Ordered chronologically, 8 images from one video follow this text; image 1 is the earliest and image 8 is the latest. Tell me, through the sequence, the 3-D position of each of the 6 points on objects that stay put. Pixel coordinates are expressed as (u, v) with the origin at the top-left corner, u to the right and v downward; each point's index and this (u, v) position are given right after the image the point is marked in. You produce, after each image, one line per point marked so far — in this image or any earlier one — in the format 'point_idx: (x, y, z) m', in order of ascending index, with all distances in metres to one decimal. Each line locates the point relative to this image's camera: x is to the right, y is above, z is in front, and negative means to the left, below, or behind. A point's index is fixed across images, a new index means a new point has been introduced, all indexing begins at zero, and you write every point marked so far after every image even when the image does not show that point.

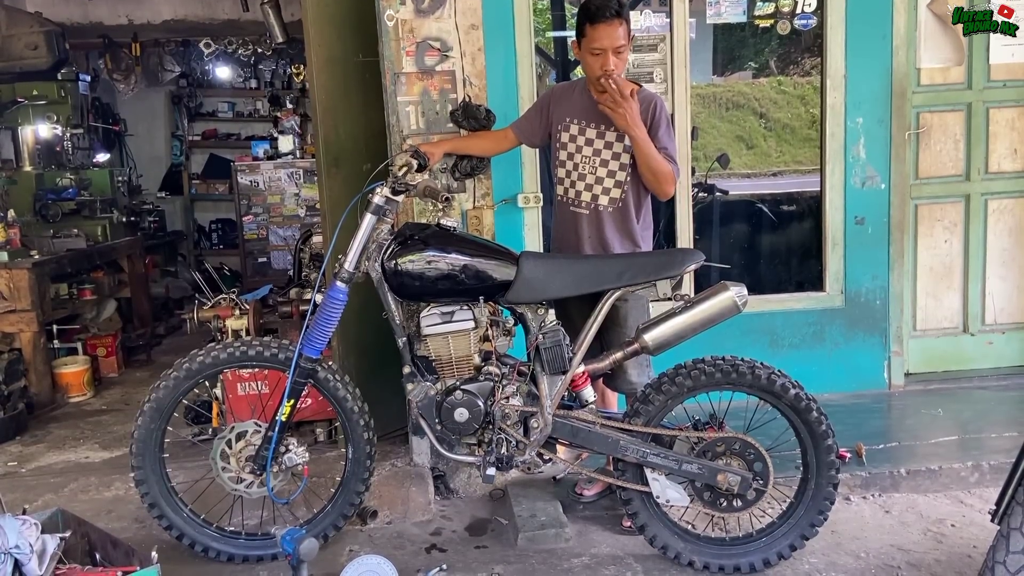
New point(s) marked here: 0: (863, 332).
0: (+1.9, -0.2, +4.5) m
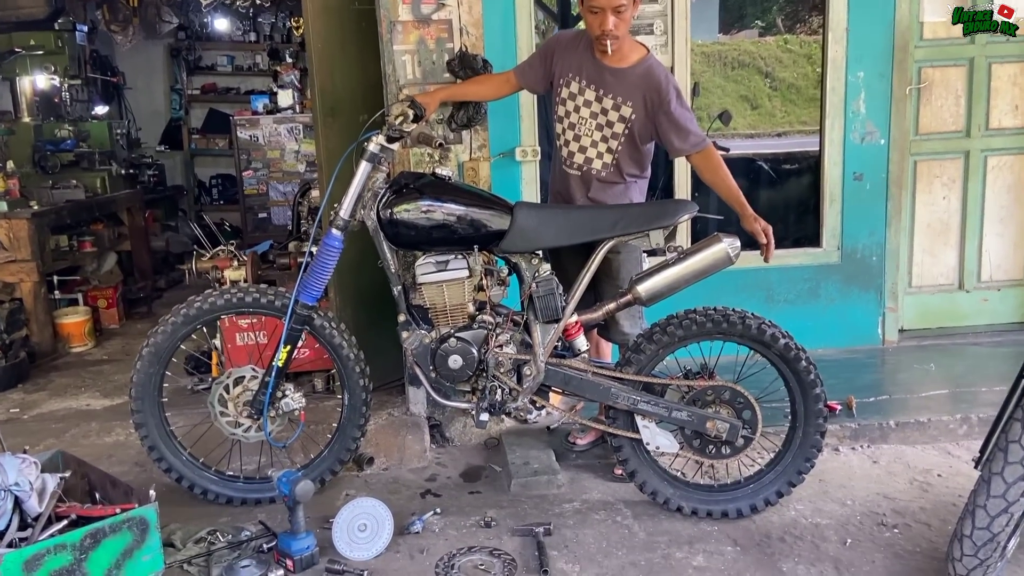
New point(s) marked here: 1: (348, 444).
0: (+1.8, 0.0, +4.5) m
1: (-0.6, -0.6, +3.1) m
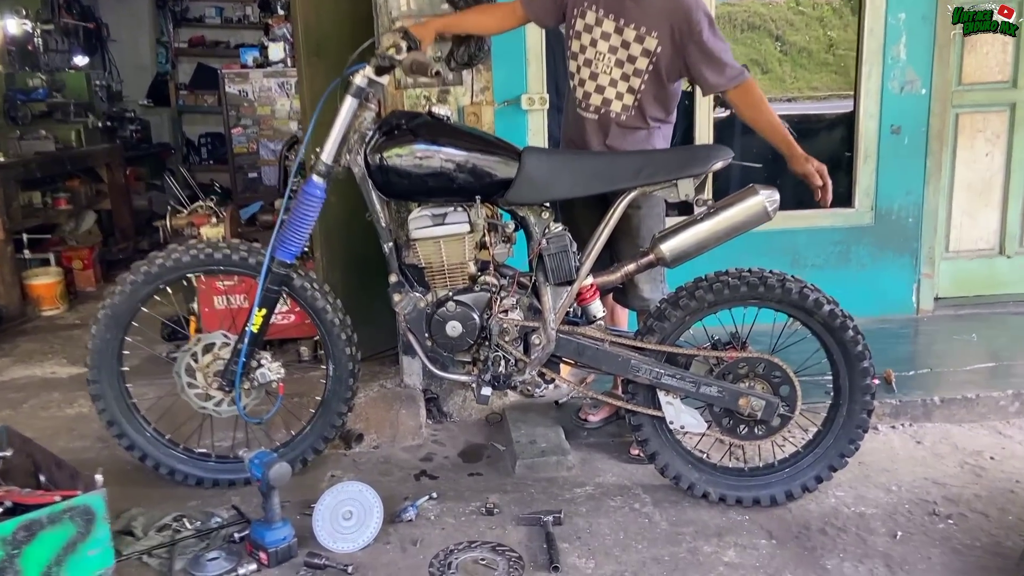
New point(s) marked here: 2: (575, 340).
0: (+1.9, +0.2, +4.2) m
1: (-0.6, -0.4, +2.7) m
2: (+0.2, -0.2, +2.5) m
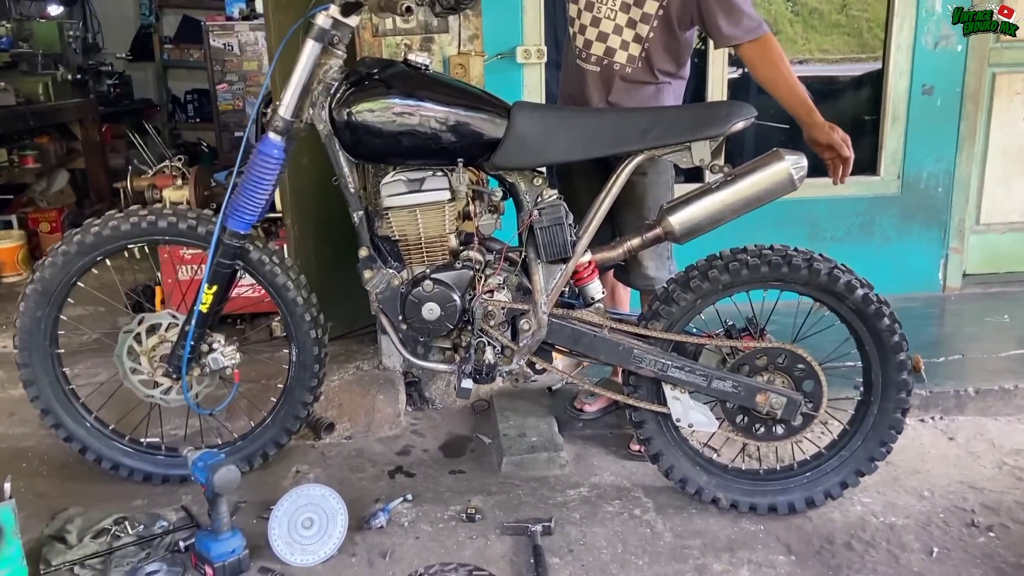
0: (+1.8, +0.3, +3.8) m
1: (-0.6, -0.4, +2.4) m
2: (+0.2, -0.1, +2.2) m
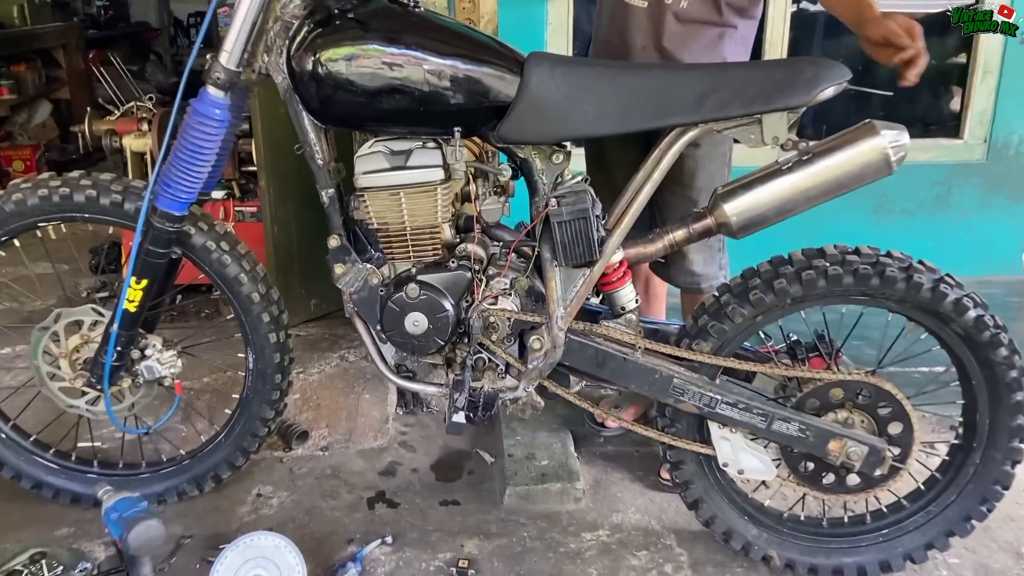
0: (+1.9, +0.3, +3.3) m
1: (-0.6, -0.3, +2.0) m
2: (+0.2, -0.1, +1.7) m
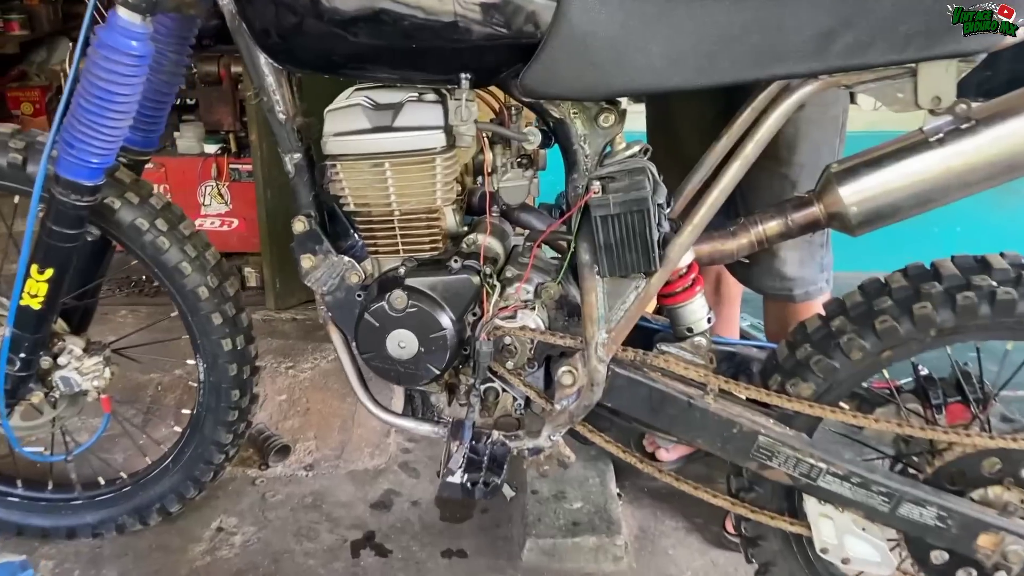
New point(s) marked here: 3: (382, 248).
0: (+2.0, +0.4, +2.6) m
1: (-0.6, -0.3, +1.6) m
2: (+0.2, -0.1, +1.2) m
3: (-0.2, +0.1, +1.3) m
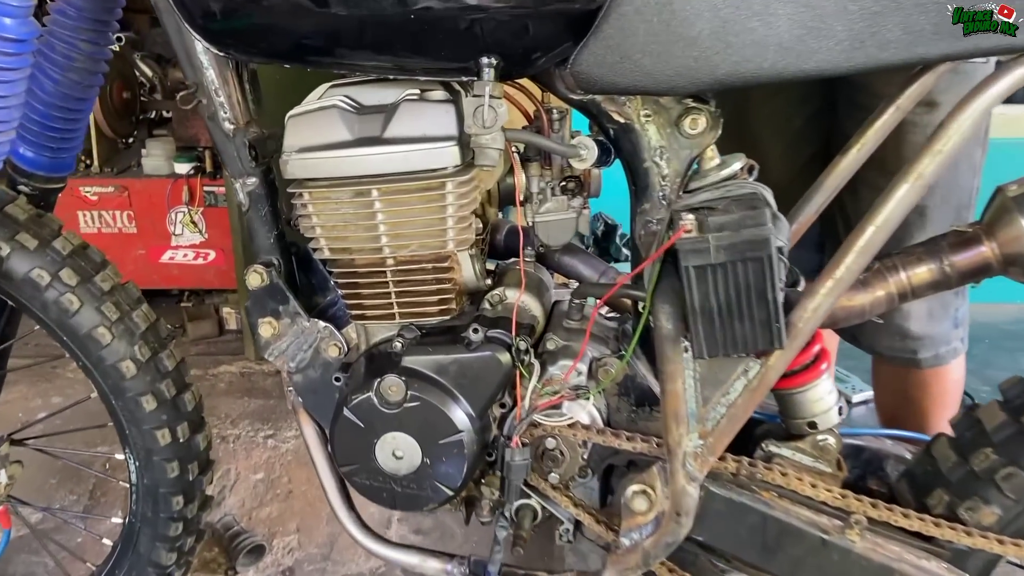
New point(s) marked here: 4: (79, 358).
0: (+2.1, +0.3, +2.2) m
1: (-0.5, -0.4, +1.2) m
2: (+0.2, -0.2, +0.9) m
3: (-0.2, 0.0, +0.9) m
4: (-0.5, -0.1, +1.1) m
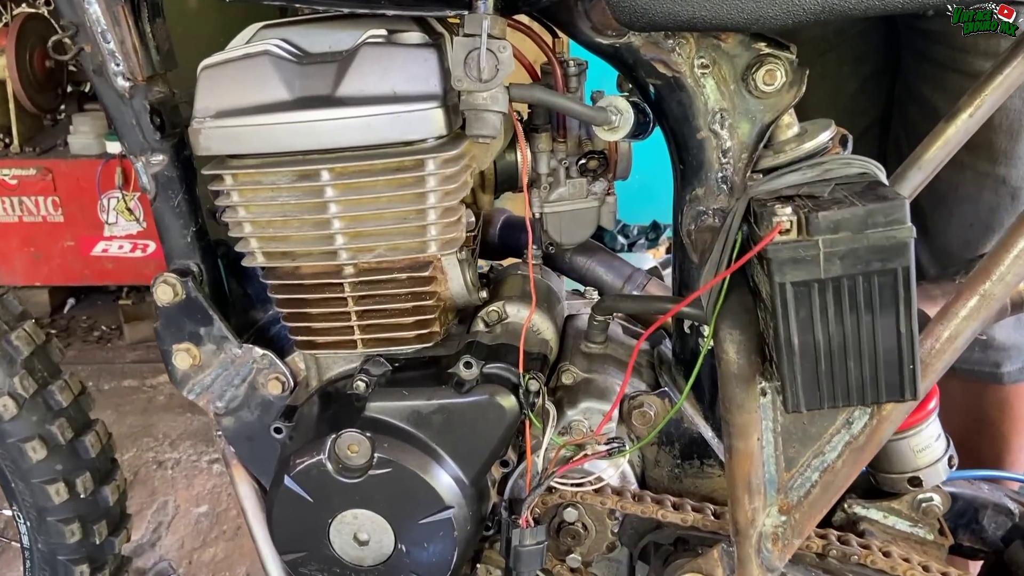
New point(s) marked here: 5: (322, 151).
0: (+2.0, +0.3, +2.1) m
1: (-0.5, -0.4, +0.9) m
2: (+0.3, -0.2, +0.6) m
3: (-0.1, 0.0, +0.7) m
4: (-0.5, -0.1, +0.8) m
5: (-0.1, +0.1, +0.6) m
